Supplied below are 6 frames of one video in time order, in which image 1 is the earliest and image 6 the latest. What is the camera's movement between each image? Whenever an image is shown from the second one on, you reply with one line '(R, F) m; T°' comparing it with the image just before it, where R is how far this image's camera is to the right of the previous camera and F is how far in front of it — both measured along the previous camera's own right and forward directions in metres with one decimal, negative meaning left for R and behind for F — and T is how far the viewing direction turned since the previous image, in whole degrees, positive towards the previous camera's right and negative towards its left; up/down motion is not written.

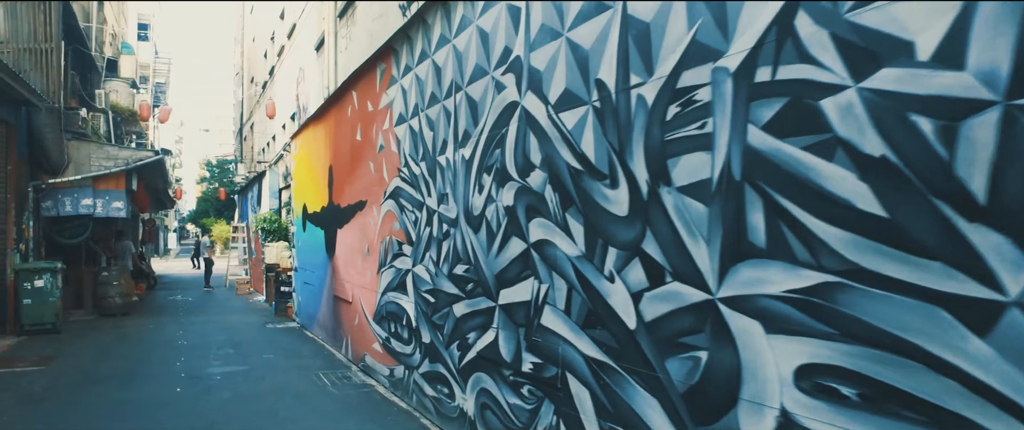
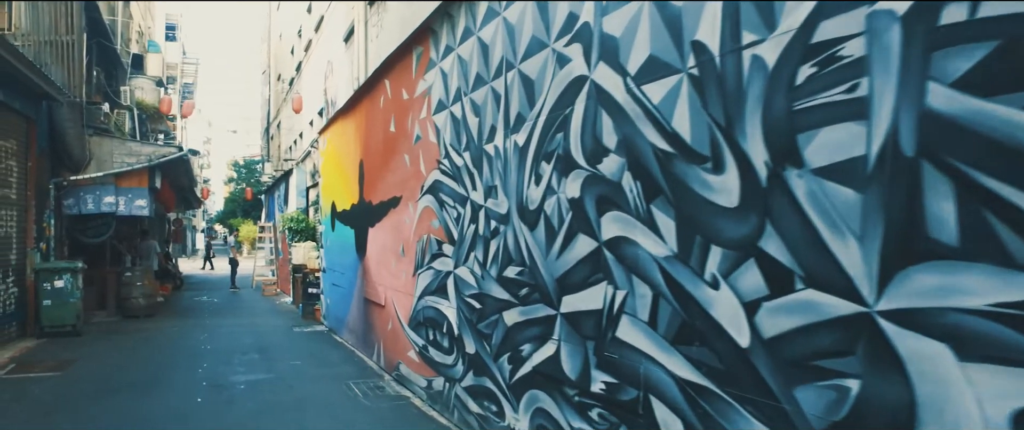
(-0.2, +0.6) m; -2°
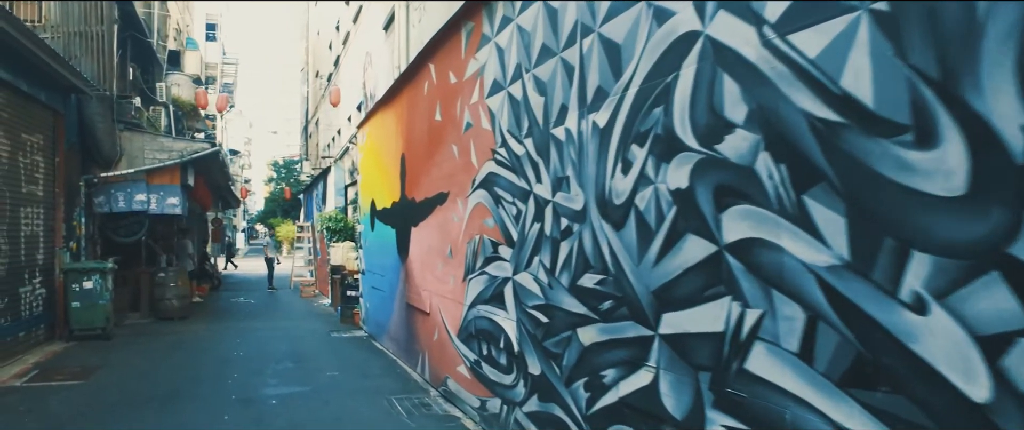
(-0.2, +0.7) m; -2°
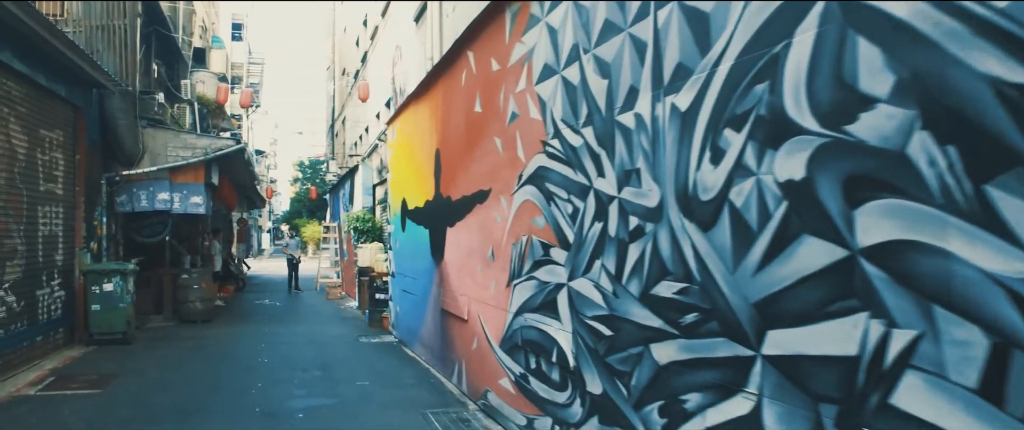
(-0.1, +0.5) m; -1°
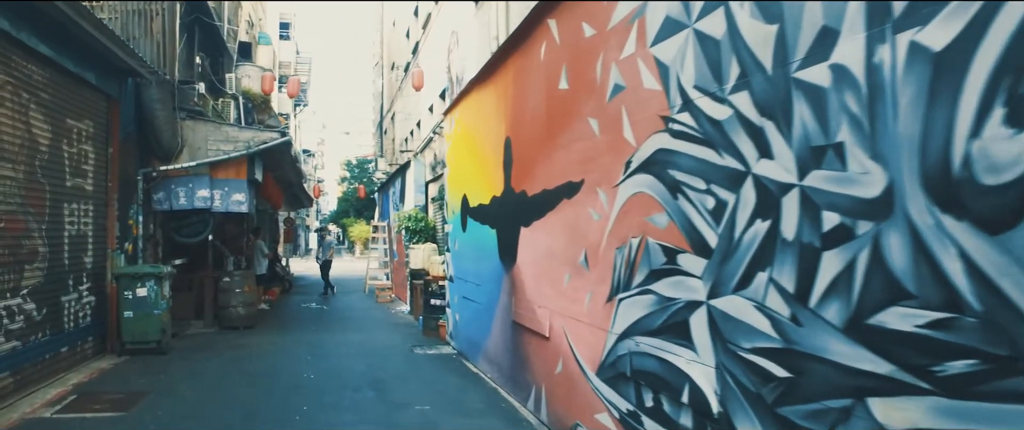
(-0.2, +0.9) m; -3°
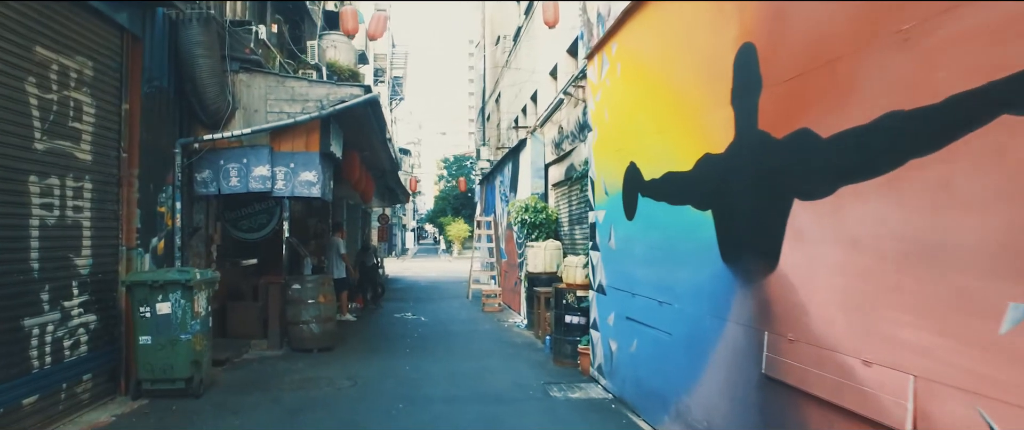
(-0.6, +2.7) m; -6°
